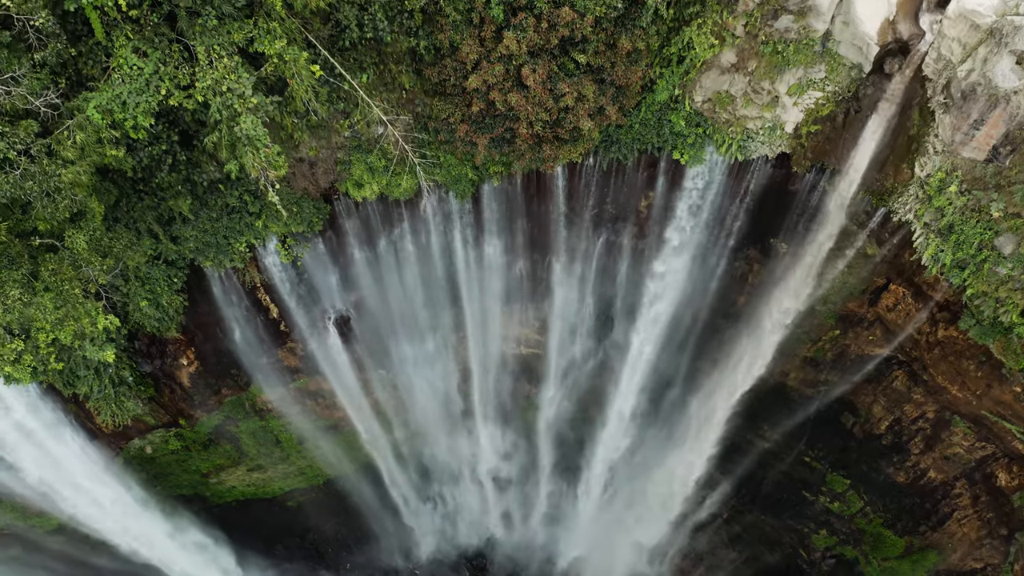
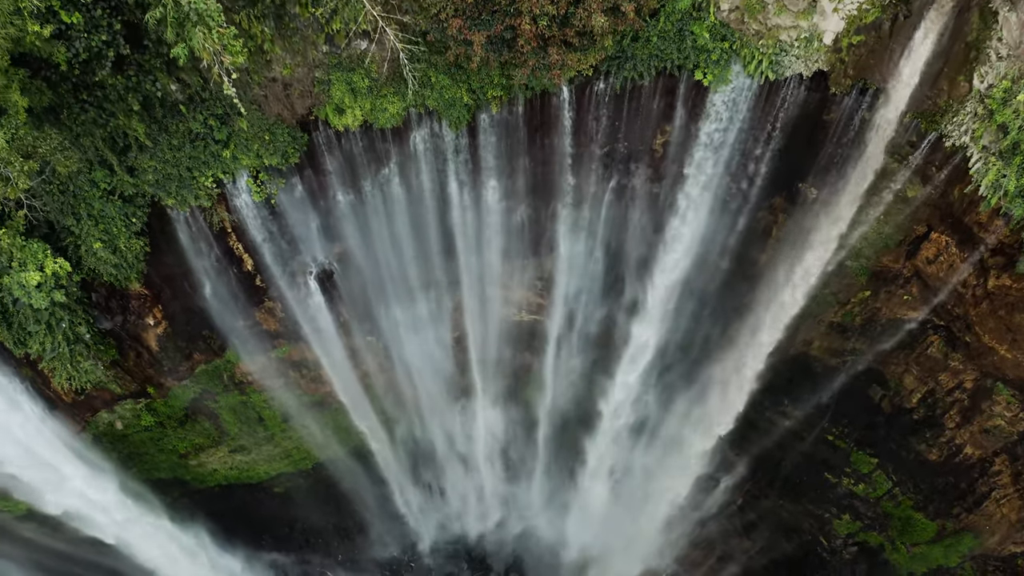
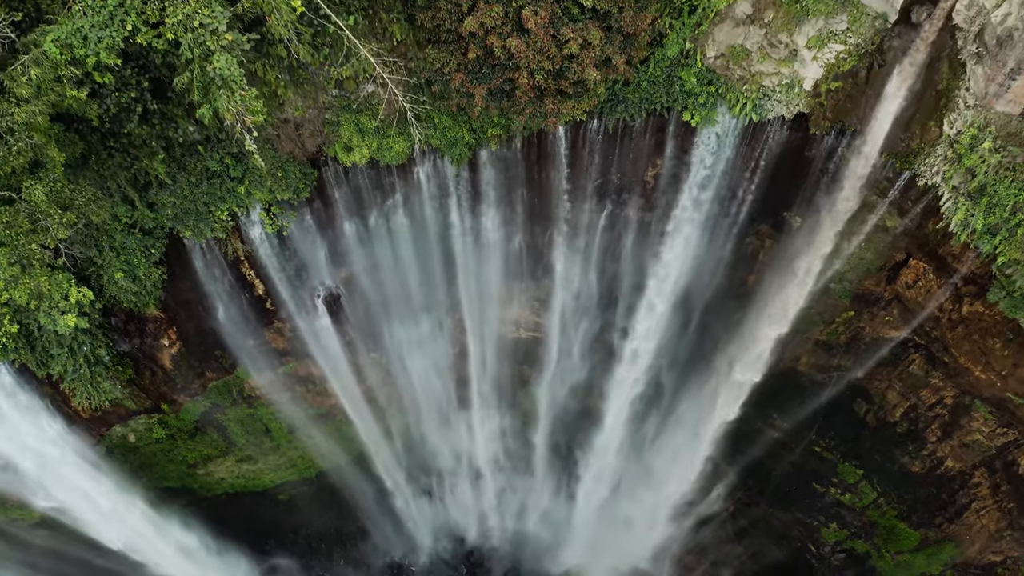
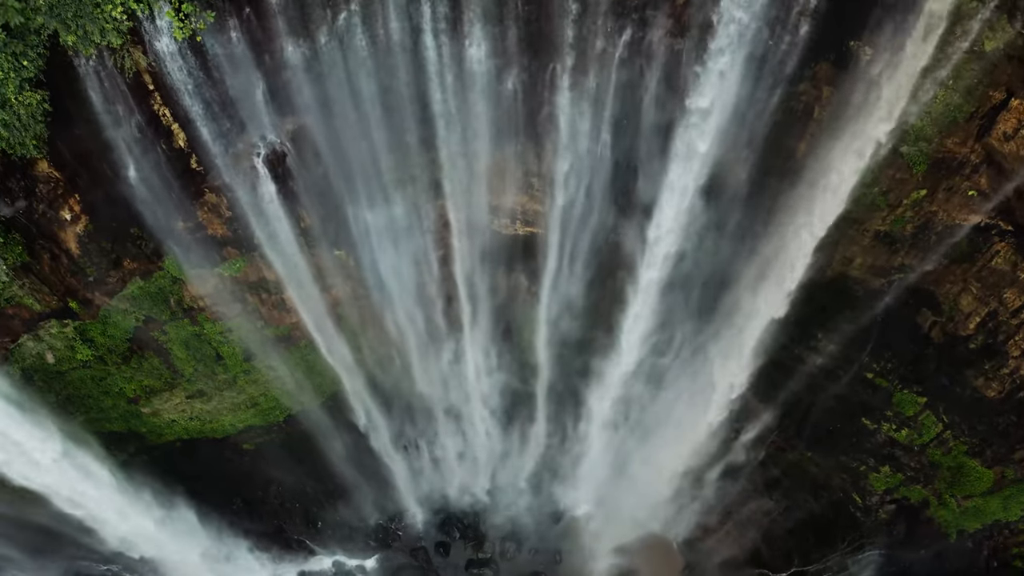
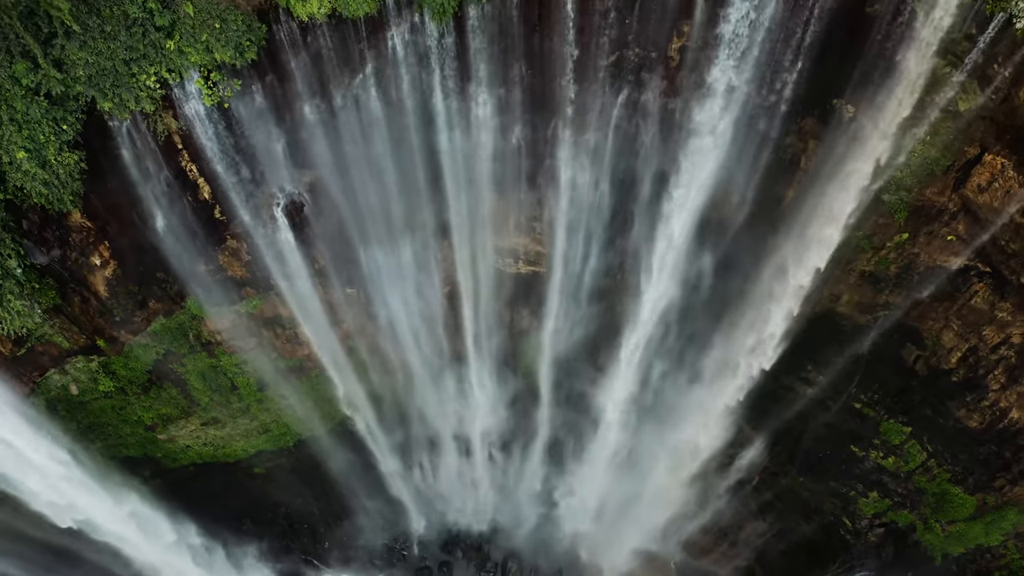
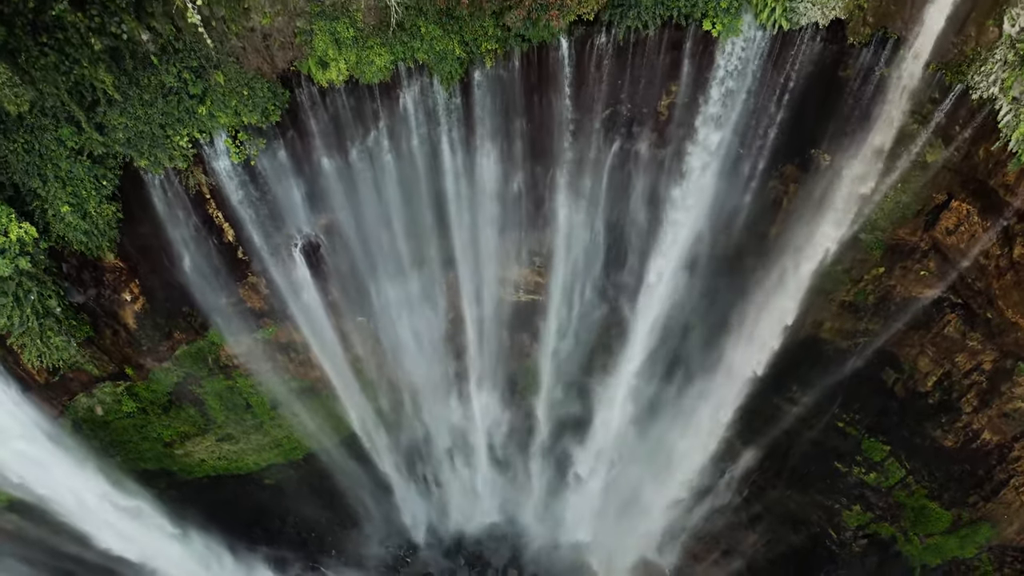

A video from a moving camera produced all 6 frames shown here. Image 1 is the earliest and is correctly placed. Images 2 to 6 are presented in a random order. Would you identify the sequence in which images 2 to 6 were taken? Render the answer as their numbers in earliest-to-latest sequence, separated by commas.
3, 2, 6, 5, 4
